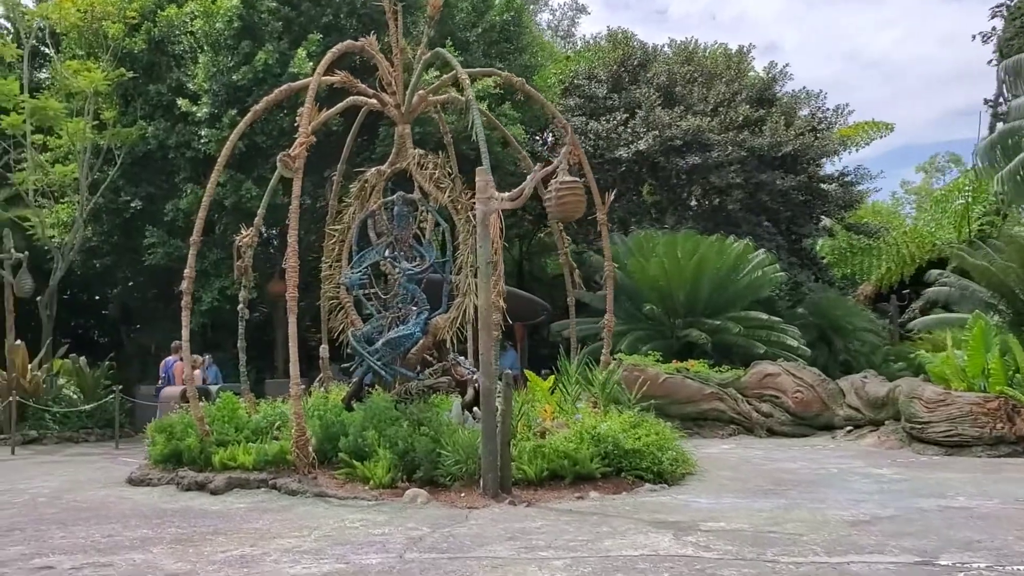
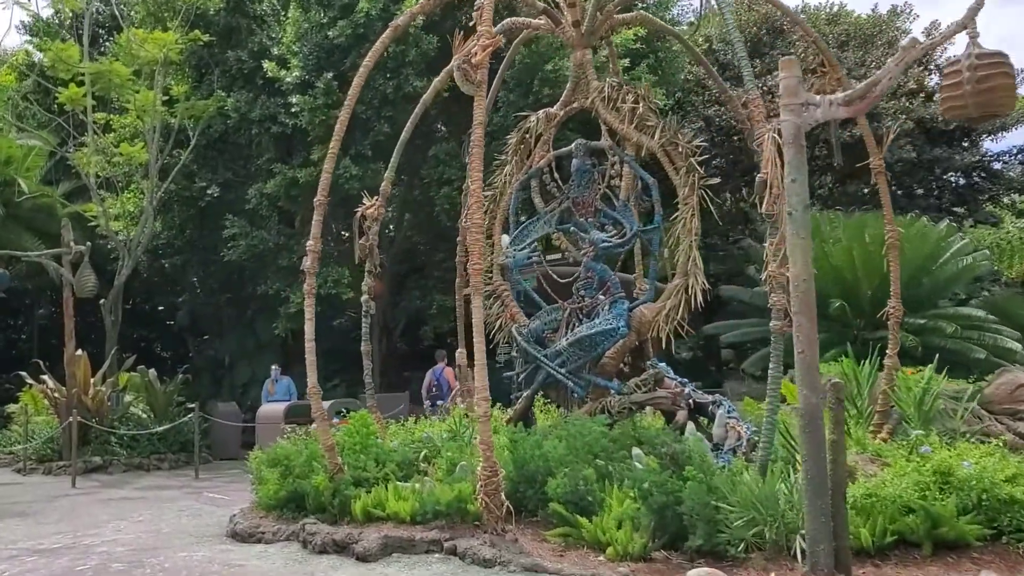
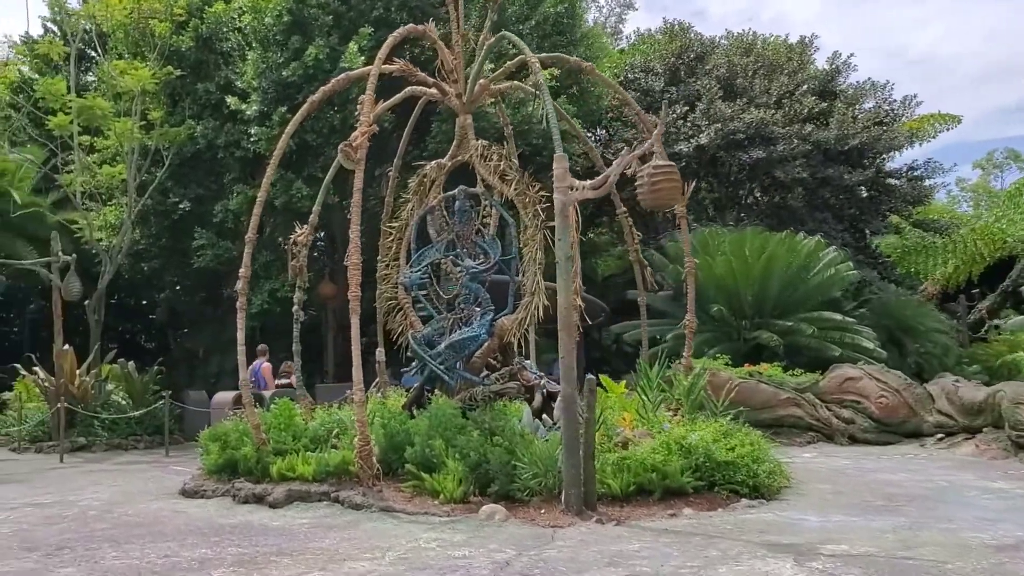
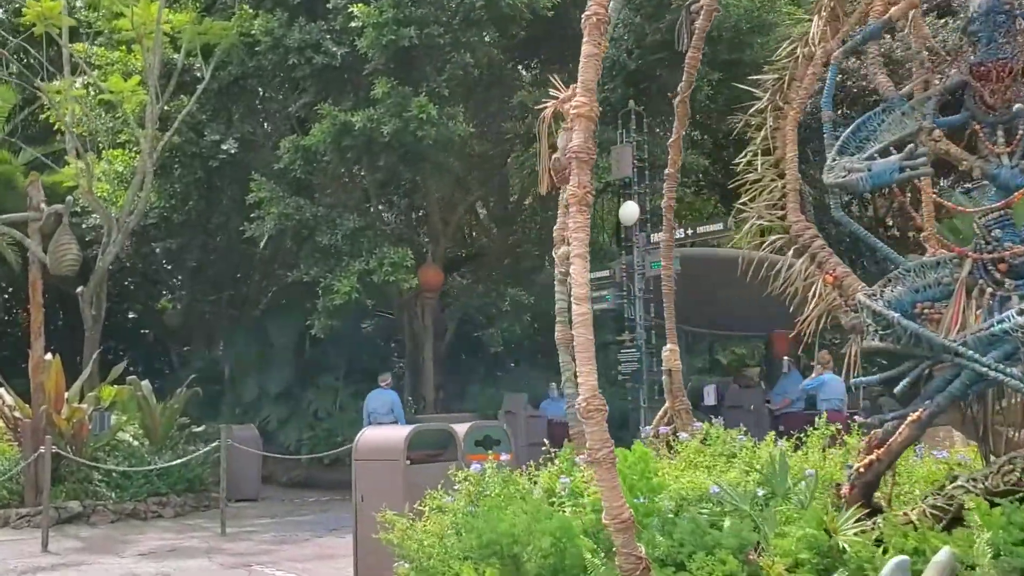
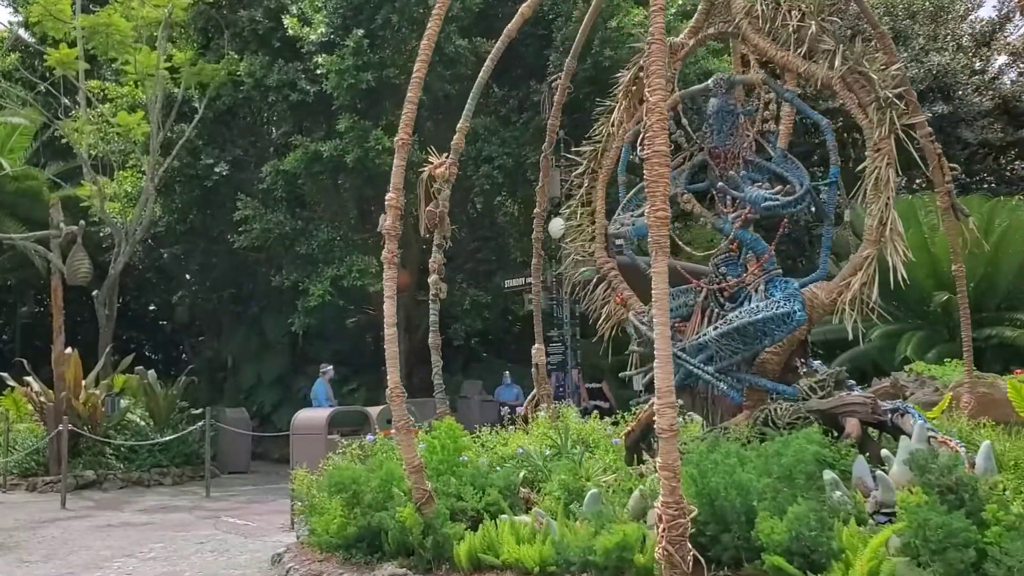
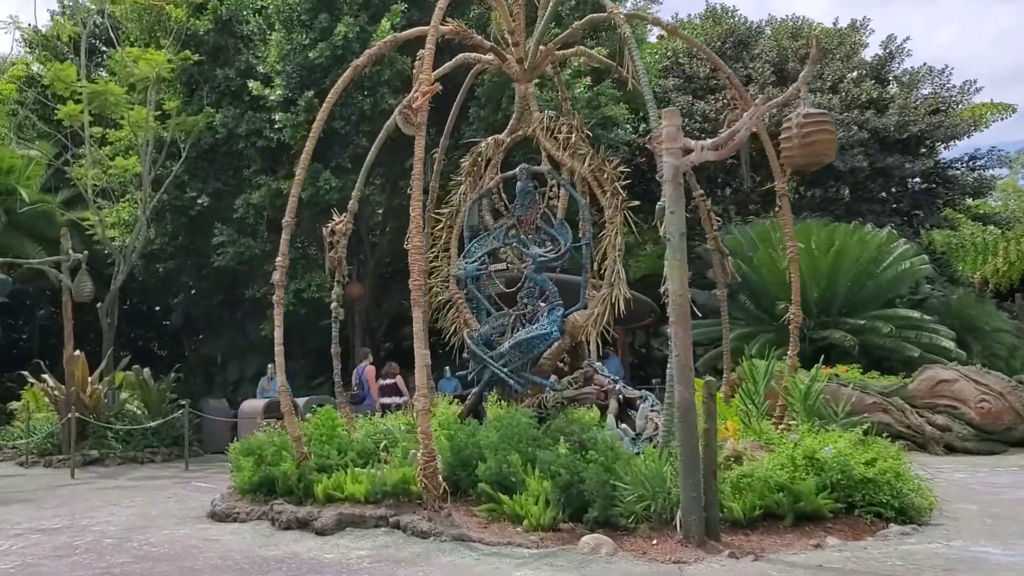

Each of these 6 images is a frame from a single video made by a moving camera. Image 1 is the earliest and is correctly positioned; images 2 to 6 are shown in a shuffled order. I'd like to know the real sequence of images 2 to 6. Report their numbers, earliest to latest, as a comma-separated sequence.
3, 6, 2, 5, 4
